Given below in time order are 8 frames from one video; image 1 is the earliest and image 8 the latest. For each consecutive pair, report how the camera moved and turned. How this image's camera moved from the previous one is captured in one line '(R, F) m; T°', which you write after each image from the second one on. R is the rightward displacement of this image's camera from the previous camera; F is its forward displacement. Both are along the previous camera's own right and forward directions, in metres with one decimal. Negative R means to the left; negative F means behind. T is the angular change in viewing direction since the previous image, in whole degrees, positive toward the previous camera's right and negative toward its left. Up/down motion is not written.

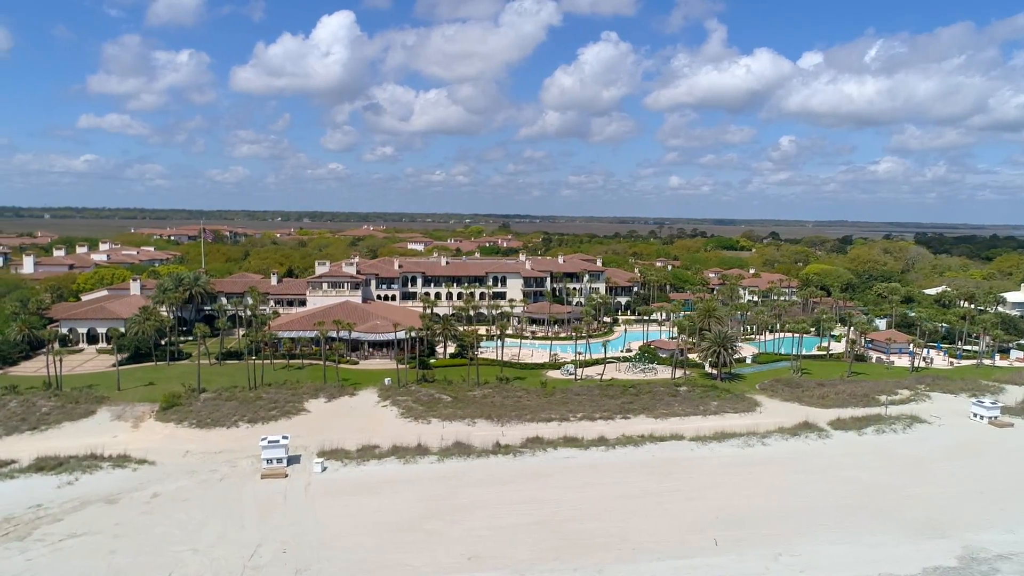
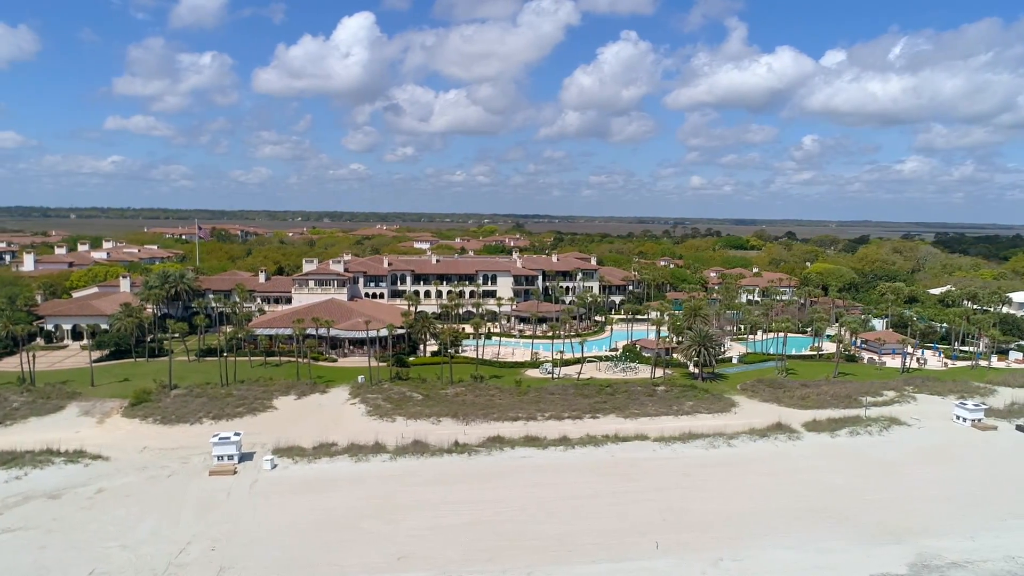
(+3.0, +0.6) m; -2°
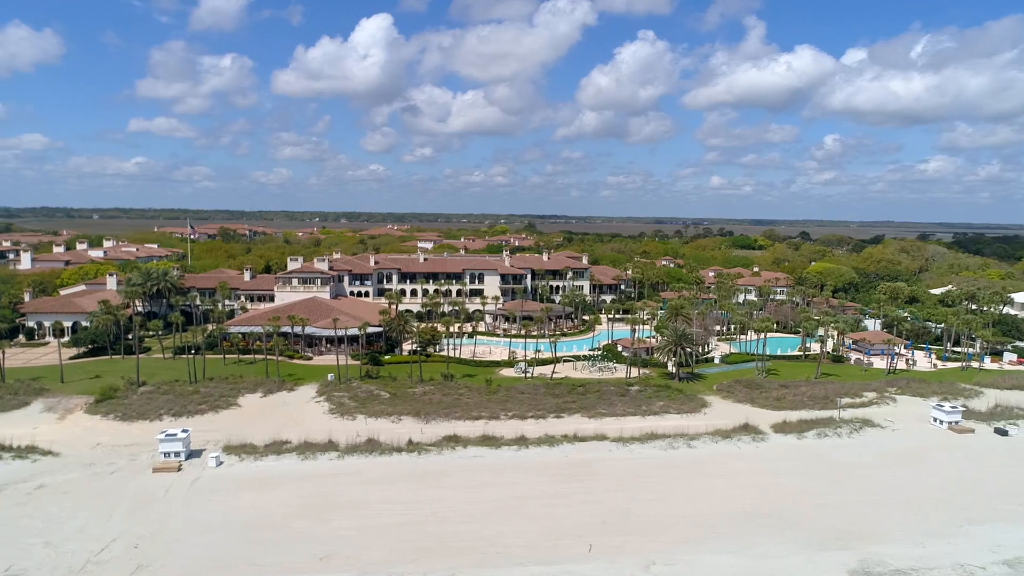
(+3.1, +0.6) m; -1°
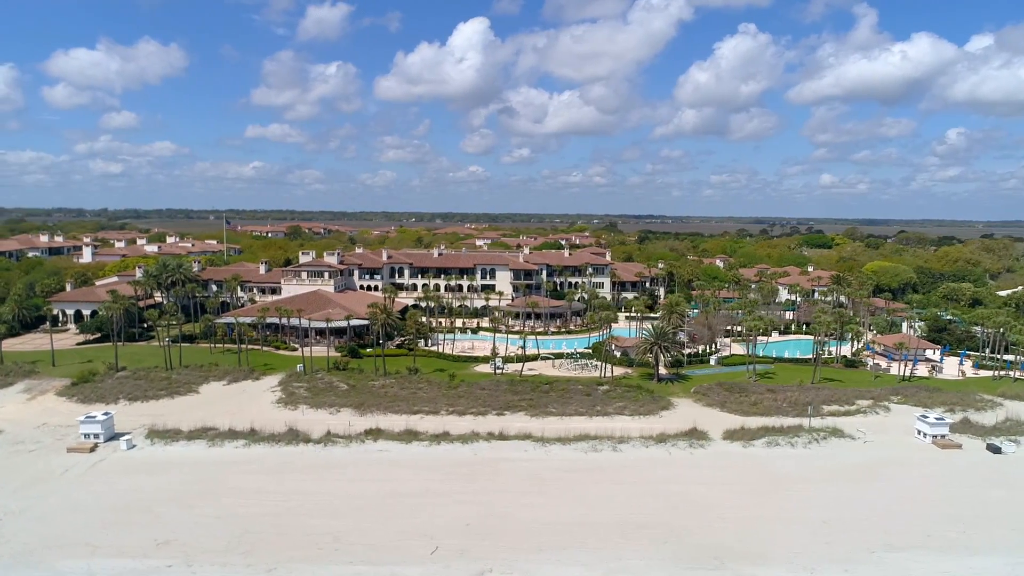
(+8.4, +2.0) m; -8°
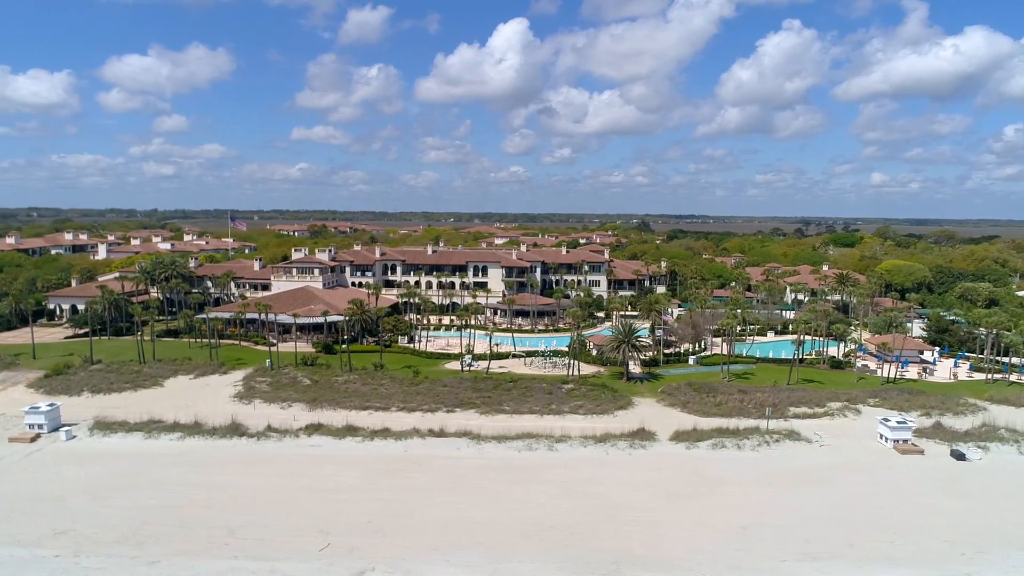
(+4.8, +0.8) m; -3°
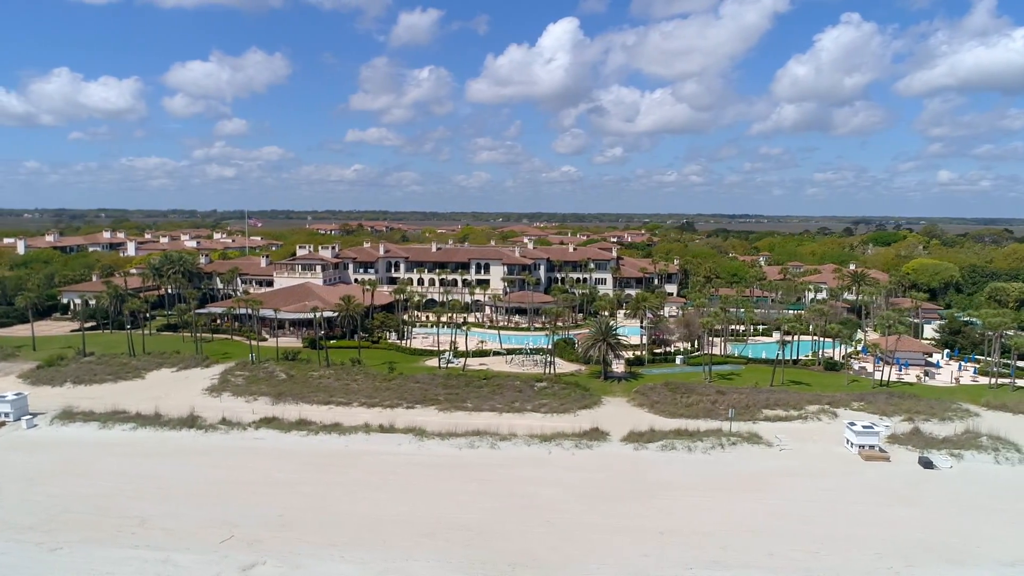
(+4.7, +0.8) m; -4°
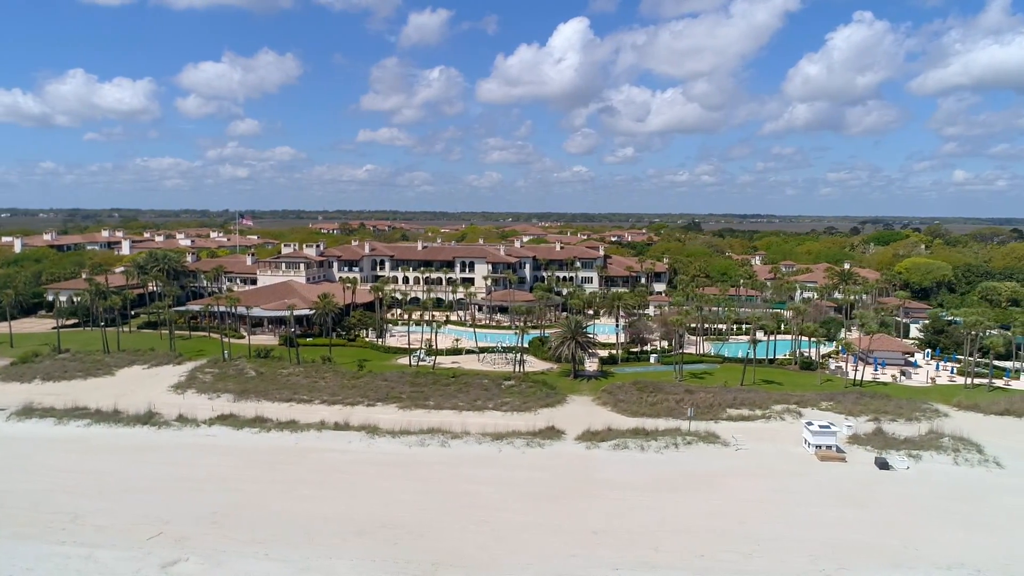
(+2.6, +0.3) m; -1°
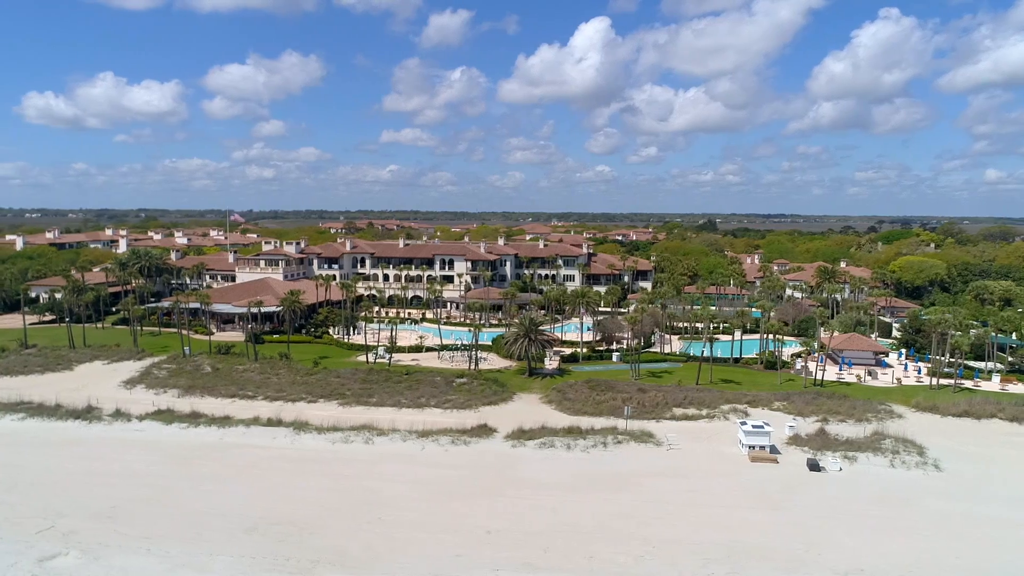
(+4.2, +0.6) m; -2°
